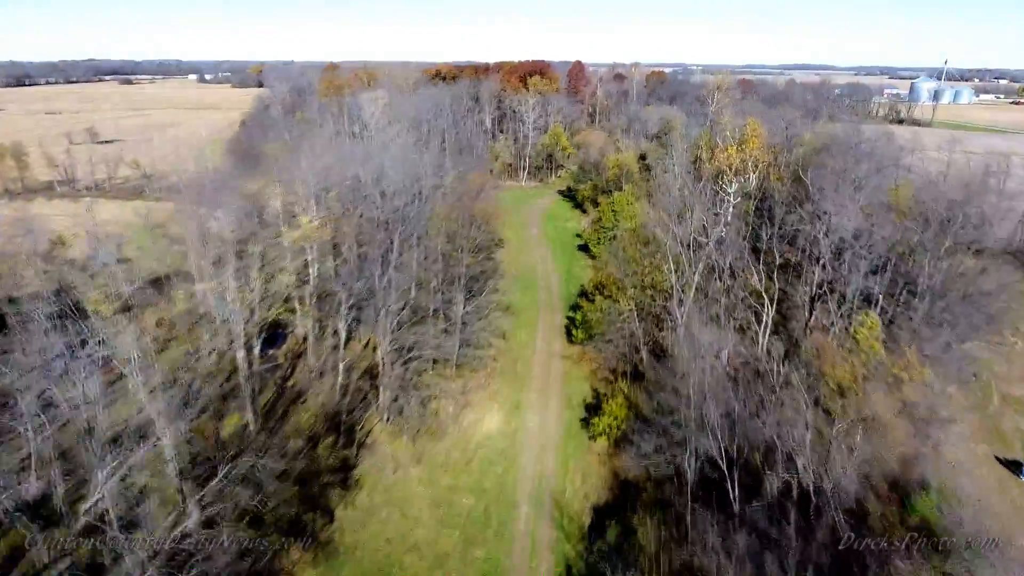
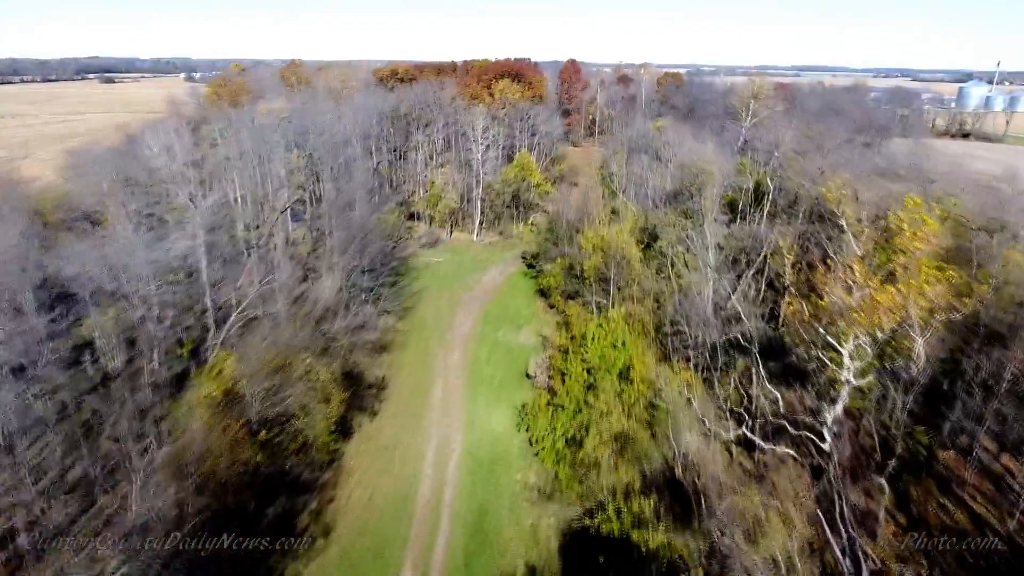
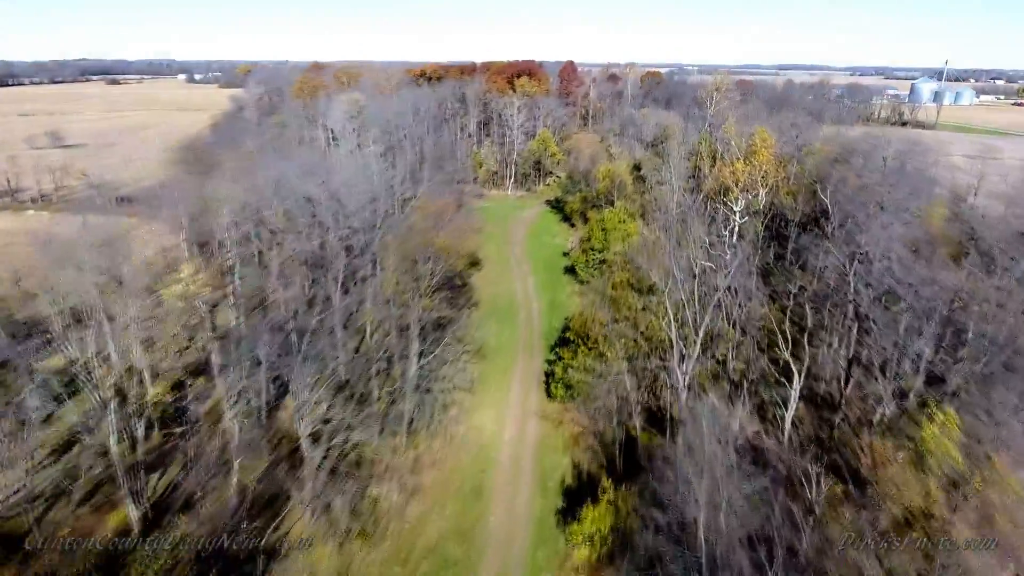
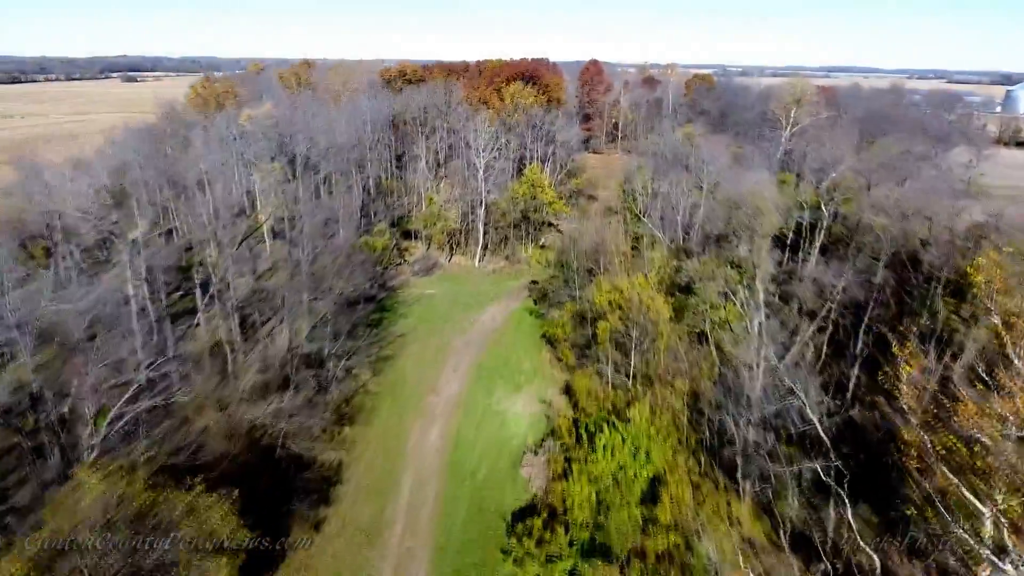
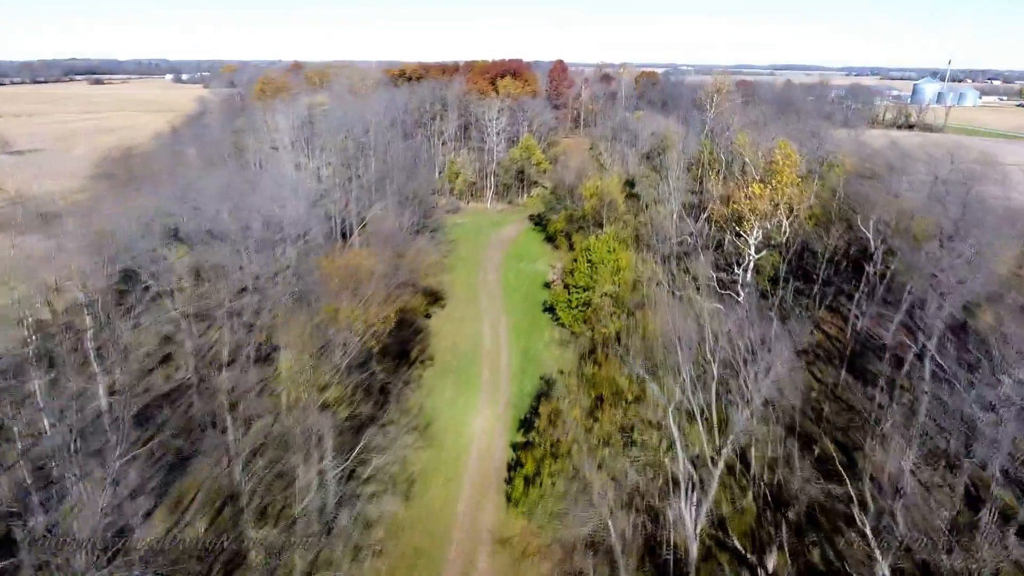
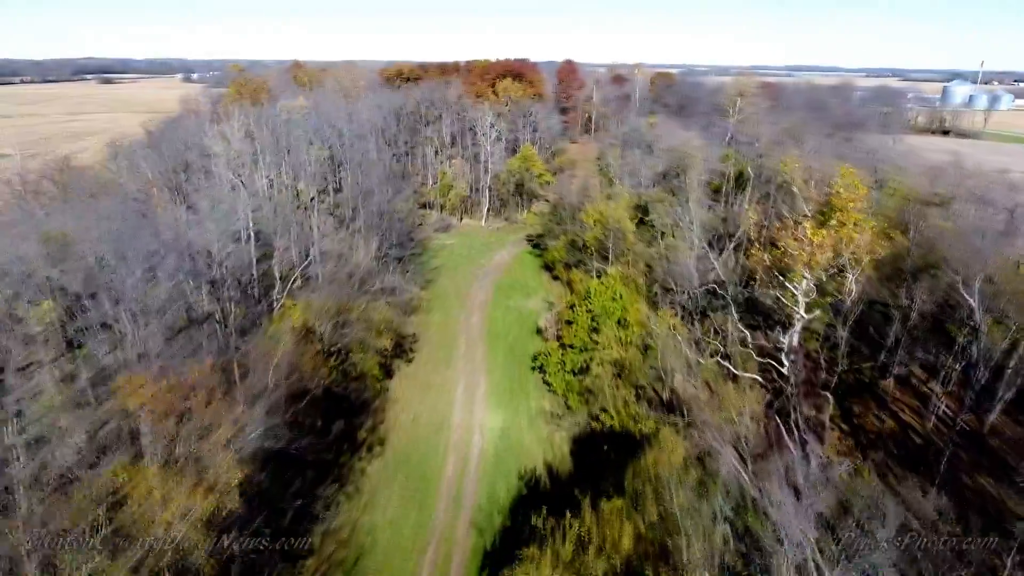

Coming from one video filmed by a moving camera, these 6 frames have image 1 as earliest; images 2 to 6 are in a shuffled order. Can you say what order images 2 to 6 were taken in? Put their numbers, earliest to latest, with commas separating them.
3, 5, 6, 2, 4
